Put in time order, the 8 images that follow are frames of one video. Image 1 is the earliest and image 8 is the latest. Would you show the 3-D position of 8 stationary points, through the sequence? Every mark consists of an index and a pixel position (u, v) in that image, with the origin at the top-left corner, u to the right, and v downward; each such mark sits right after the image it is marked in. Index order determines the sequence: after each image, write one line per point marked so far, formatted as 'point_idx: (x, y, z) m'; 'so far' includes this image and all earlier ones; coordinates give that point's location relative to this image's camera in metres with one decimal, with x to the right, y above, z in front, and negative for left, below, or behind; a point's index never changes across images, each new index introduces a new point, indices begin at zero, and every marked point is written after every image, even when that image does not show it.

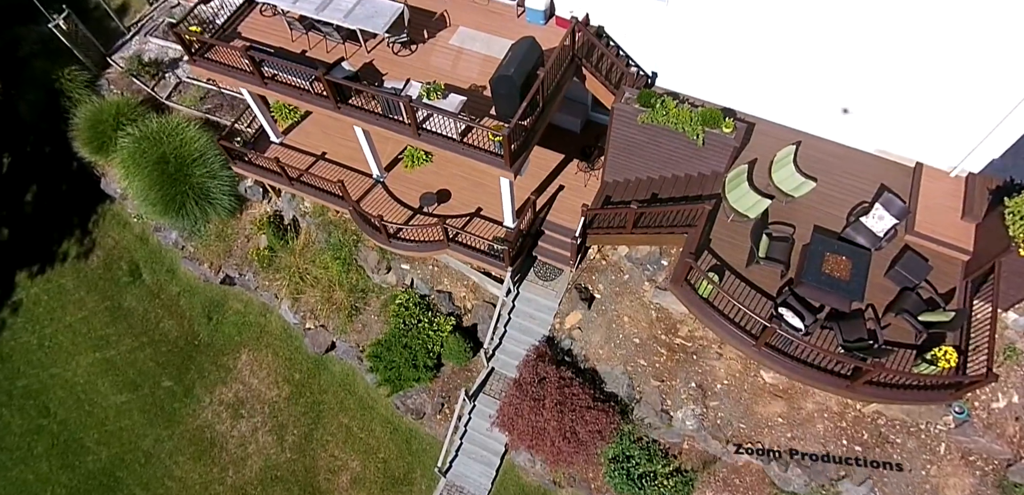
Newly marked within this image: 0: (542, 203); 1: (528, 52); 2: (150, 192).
0: (+0.9, +1.3, +16.9) m
1: (+0.4, +4.5, +13.1) m
2: (-12.3, +2.0, +19.4) m
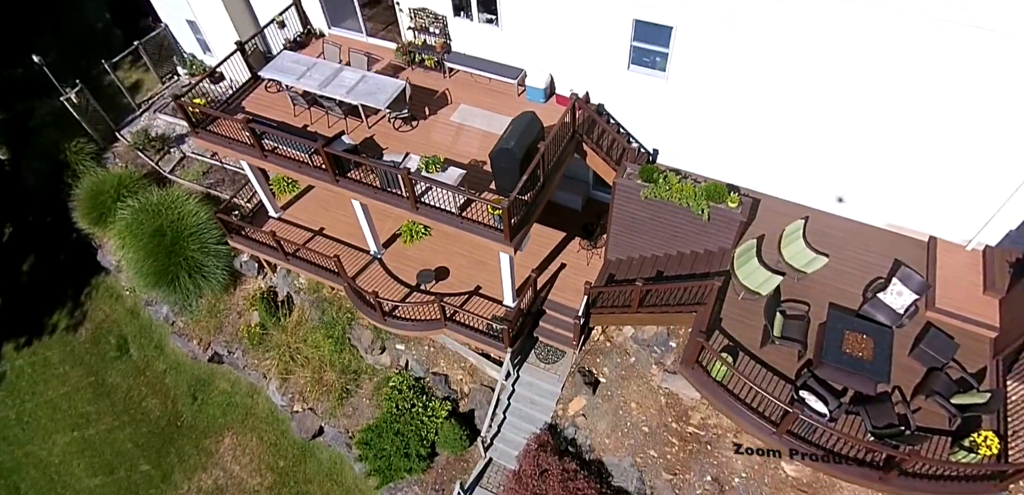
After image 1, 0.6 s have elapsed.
0: (+0.9, -1.0, +16.3) m
1: (+0.4, +2.8, +13.0) m
2: (-12.3, -0.5, +19.0) m
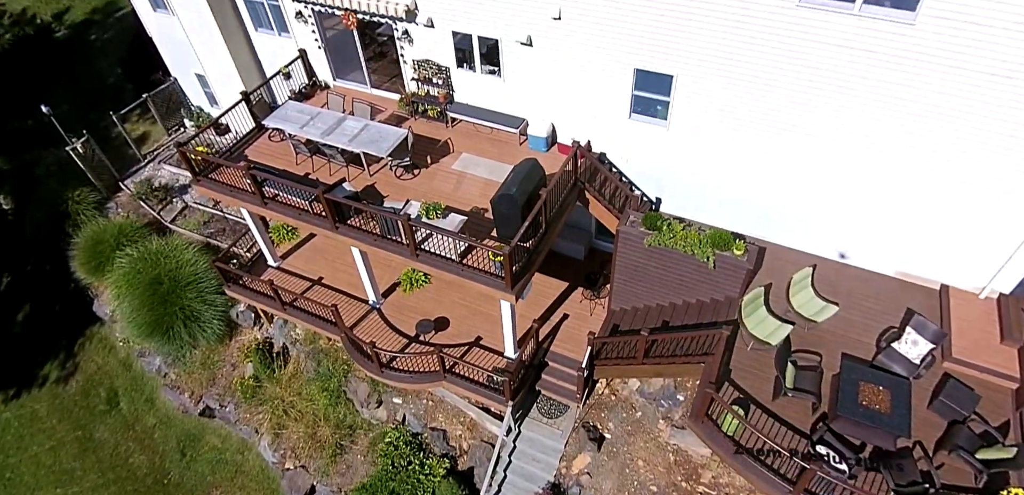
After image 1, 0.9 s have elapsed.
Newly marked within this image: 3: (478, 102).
0: (+0.9, -2.4, +15.9) m
1: (+0.4, +1.7, +12.9) m
2: (-12.2, -2.1, +18.6) m
3: (-1.0, +4.2, +16.4) m
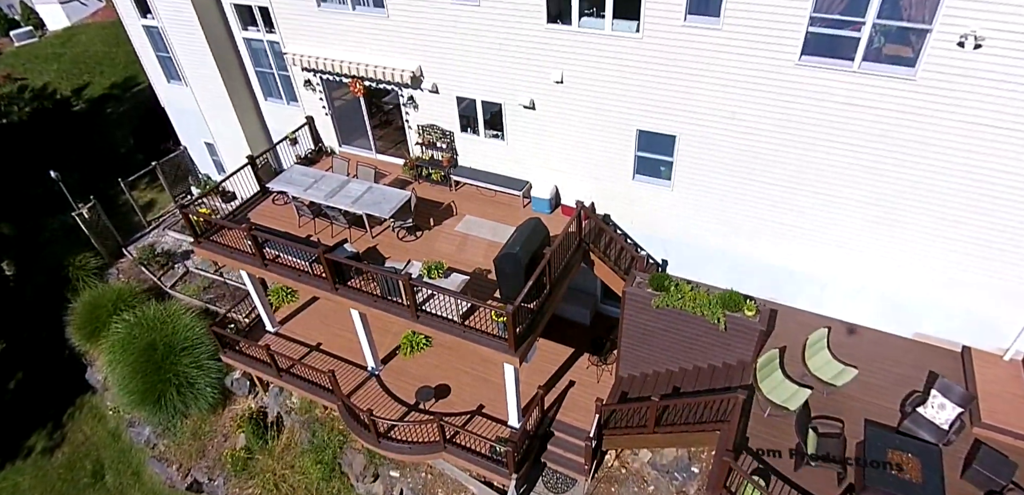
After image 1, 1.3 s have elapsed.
0: (+1.0, -4.1, +15.2) m
1: (+0.5, +0.4, +12.8) m
2: (-12.1, -4.2, +18.0) m
3: (-0.9, +2.4, +16.5) m
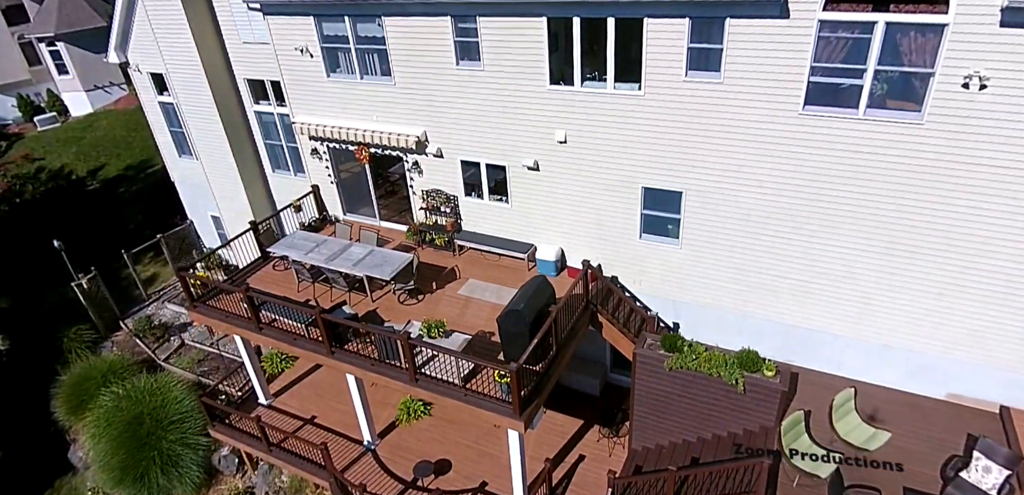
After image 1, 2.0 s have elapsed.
0: (+1.2, -5.6, +14.1) m
1: (+0.6, -0.9, +12.4) m
2: (-12.0, -6.2, +17.0) m
3: (-0.8, +0.5, +16.4) m
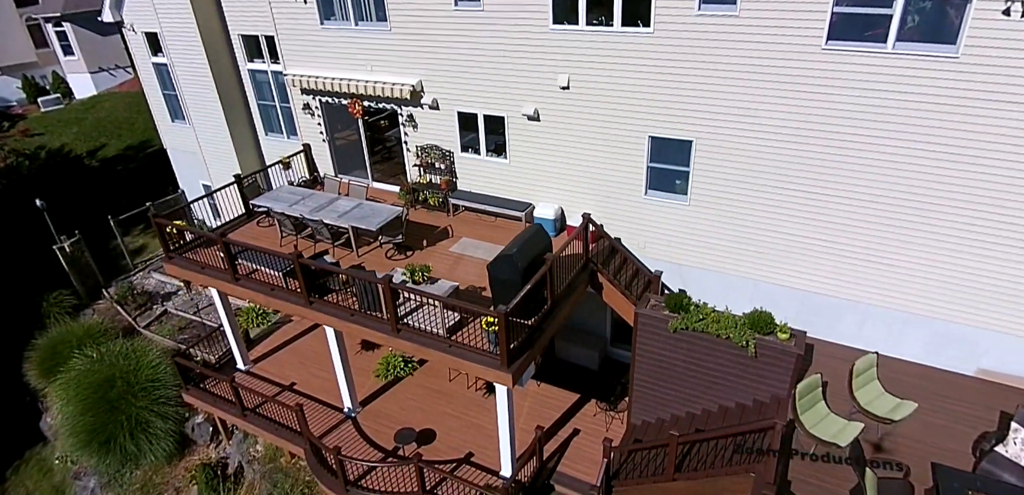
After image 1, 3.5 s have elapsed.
0: (+0.9, -4.6, +13.1) m
1: (+0.4, +0.2, +11.4) m
2: (-12.2, -4.9, +16.0) m
3: (-0.8, +1.6, +15.5) m
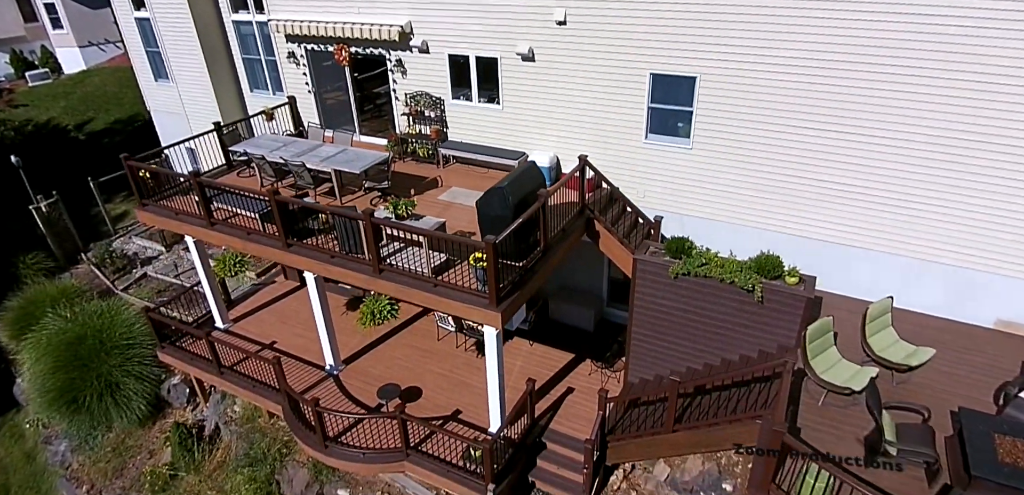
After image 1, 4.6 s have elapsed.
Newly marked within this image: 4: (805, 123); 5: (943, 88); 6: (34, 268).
0: (+0.7, -3.4, +12.3) m
1: (+0.3, +1.4, +10.7) m
2: (-12.4, -3.6, +15.3) m
3: (-1.0, +2.8, +14.7) m
4: (+5.7, +2.4, +11.0) m
5: (+7.4, +2.7, +9.8) m
6: (-16.4, -0.7, +19.6) m
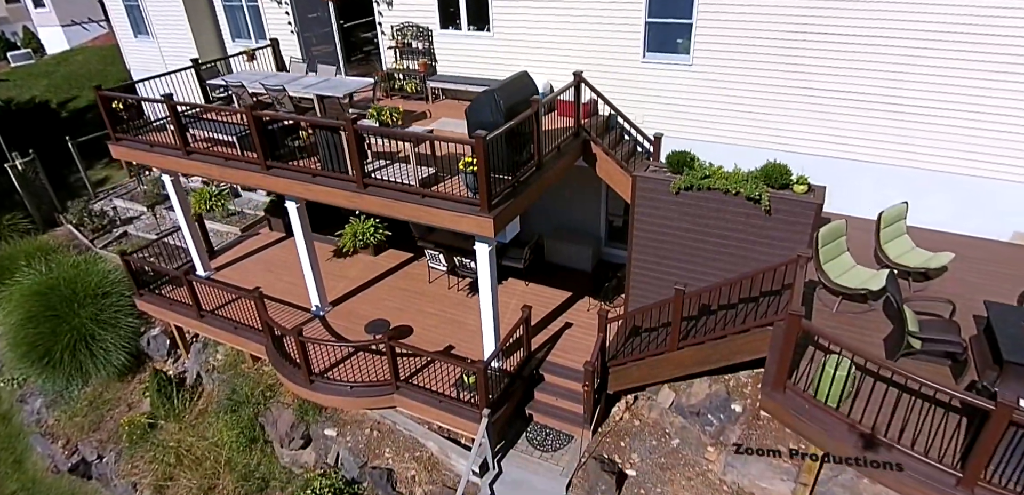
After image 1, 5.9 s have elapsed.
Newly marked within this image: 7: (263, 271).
0: (+0.6, -1.9, +11.7) m
1: (+0.1, +2.9, +10.1) m
2: (-12.6, -2.2, +14.6) m
3: (-1.2, +4.3, +14.1) m
4: (+5.5, +4.0, +10.4) m
5: (+7.3, +4.3, +9.2) m
6: (-16.6, +0.6, +18.9) m
7: (-6.5, -0.6, +14.9) m
